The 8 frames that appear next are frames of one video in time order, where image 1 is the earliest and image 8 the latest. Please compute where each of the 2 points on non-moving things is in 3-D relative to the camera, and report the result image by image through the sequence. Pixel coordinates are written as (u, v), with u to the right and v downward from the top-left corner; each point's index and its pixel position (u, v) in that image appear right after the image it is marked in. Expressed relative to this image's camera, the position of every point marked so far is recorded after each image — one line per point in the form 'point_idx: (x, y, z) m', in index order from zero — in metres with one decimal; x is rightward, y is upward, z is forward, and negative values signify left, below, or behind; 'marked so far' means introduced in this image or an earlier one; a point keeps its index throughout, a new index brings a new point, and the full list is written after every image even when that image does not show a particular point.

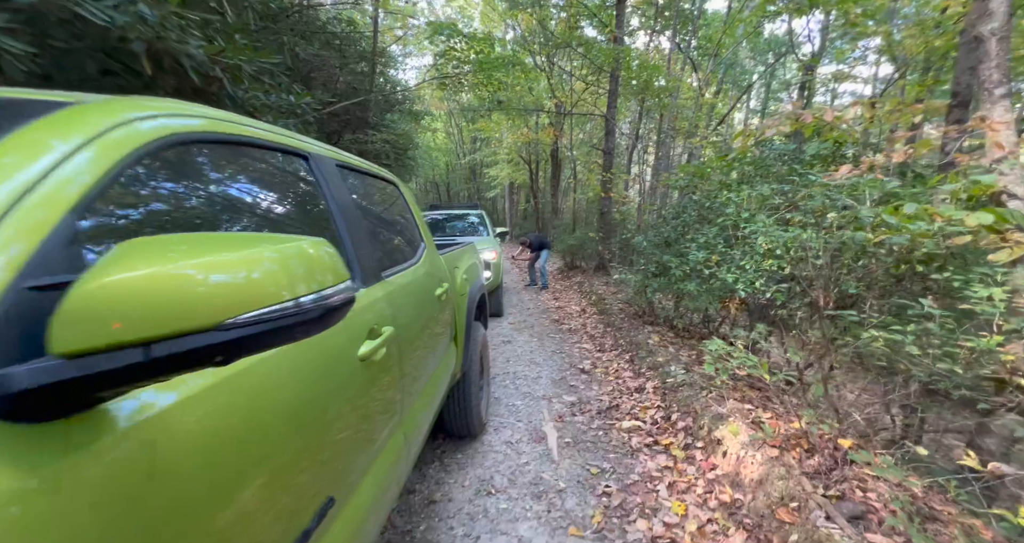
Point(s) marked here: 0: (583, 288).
0: (+1.6, -0.4, +9.4) m
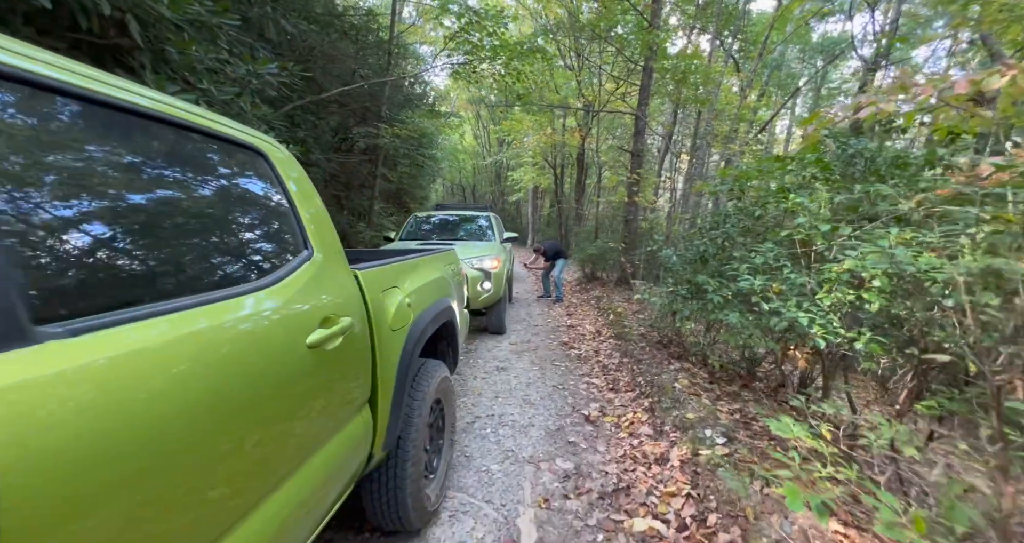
0: (+1.8, -0.6, +8.4) m
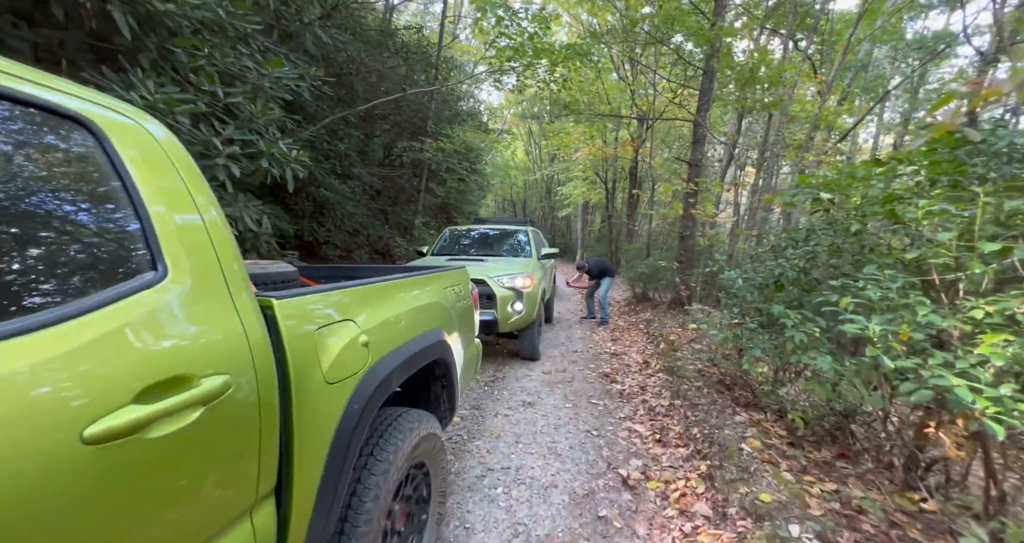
0: (+2.5, -1.0, +7.5) m
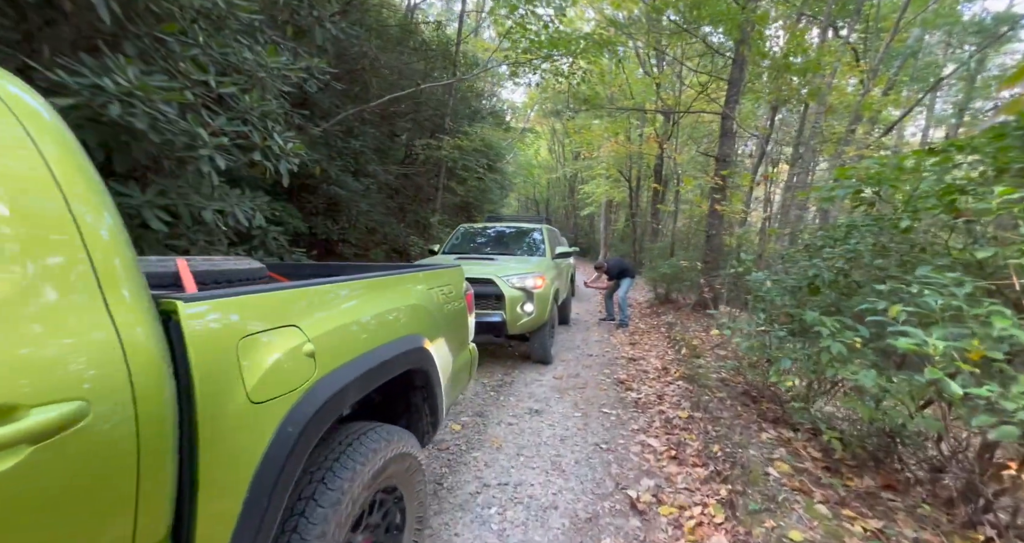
0: (+2.7, -1.0, +7.1) m
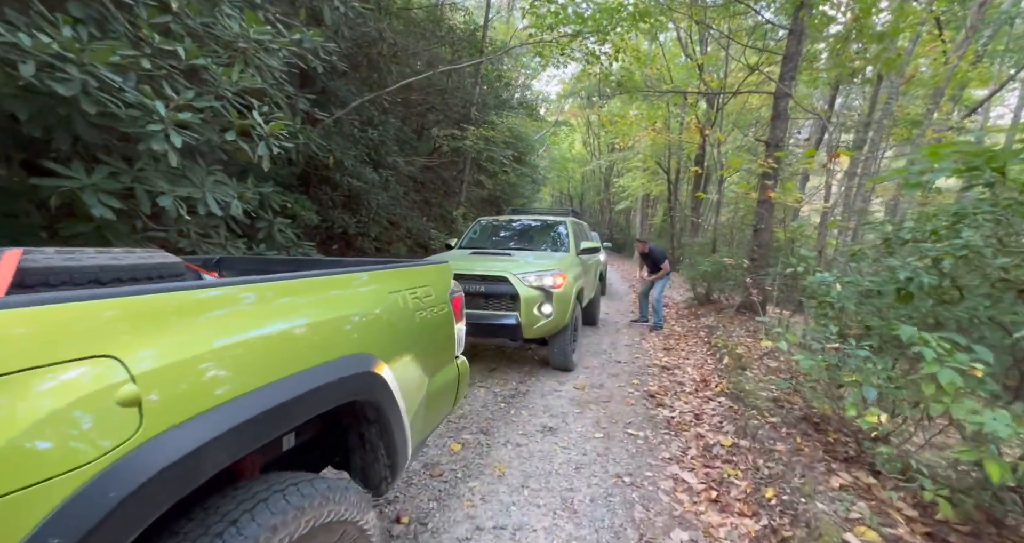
0: (+3.1, -1.0, +6.4) m
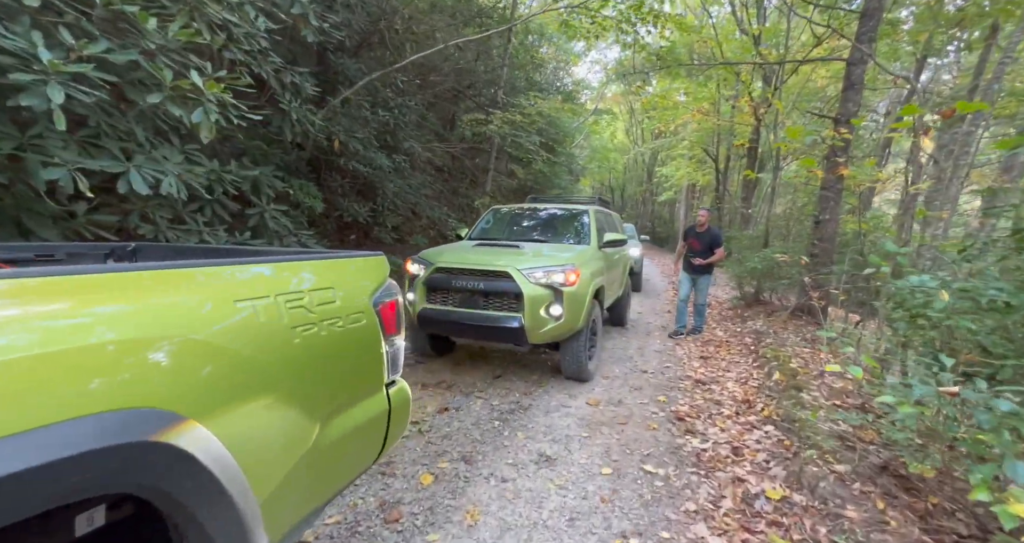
0: (+3.3, -1.0, +5.5) m
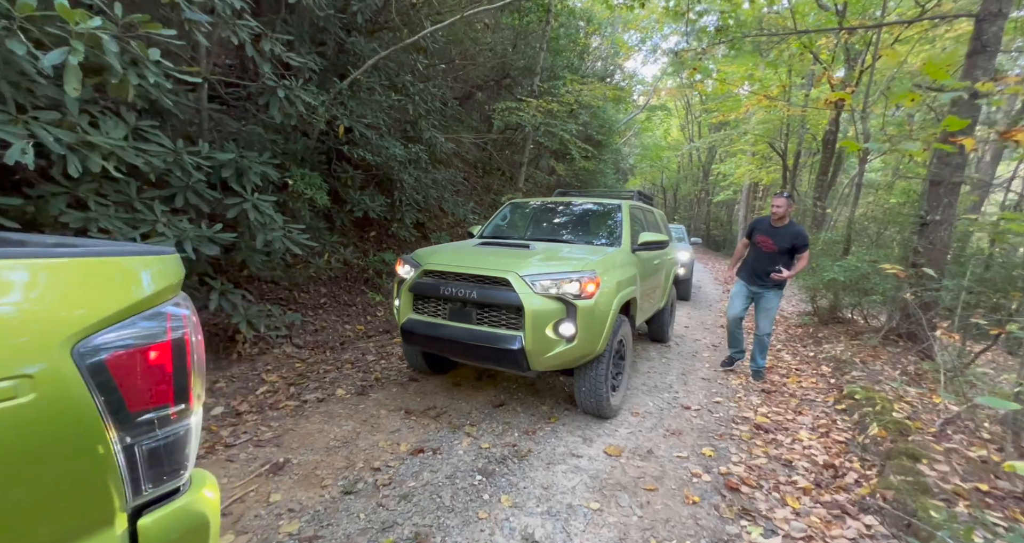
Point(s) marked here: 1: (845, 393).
0: (+3.4, -1.1, +4.3) m
1: (+3.1, -1.1, +3.8) m
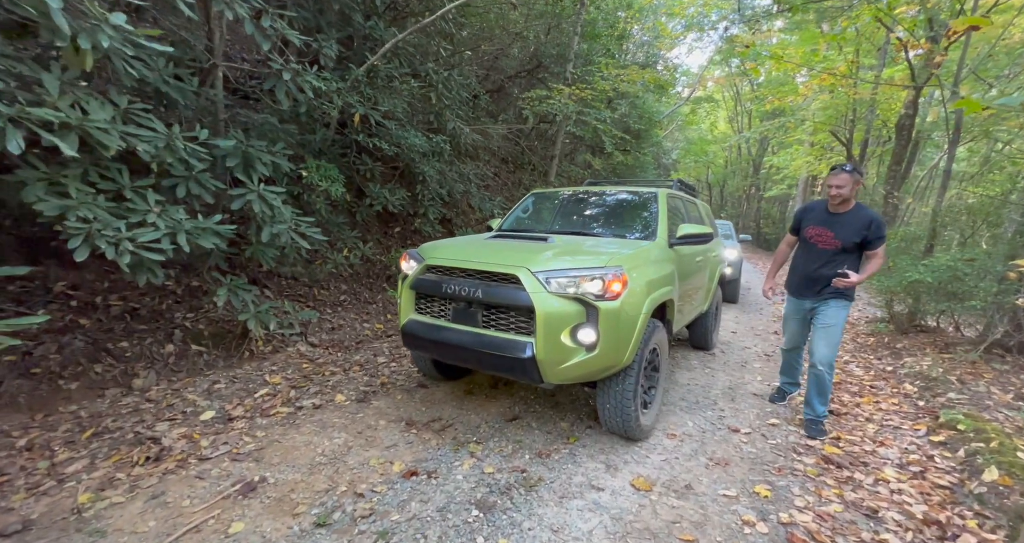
0: (+3.6, -1.1, +3.5) m
1: (+3.2, -1.1, +3.1) m
